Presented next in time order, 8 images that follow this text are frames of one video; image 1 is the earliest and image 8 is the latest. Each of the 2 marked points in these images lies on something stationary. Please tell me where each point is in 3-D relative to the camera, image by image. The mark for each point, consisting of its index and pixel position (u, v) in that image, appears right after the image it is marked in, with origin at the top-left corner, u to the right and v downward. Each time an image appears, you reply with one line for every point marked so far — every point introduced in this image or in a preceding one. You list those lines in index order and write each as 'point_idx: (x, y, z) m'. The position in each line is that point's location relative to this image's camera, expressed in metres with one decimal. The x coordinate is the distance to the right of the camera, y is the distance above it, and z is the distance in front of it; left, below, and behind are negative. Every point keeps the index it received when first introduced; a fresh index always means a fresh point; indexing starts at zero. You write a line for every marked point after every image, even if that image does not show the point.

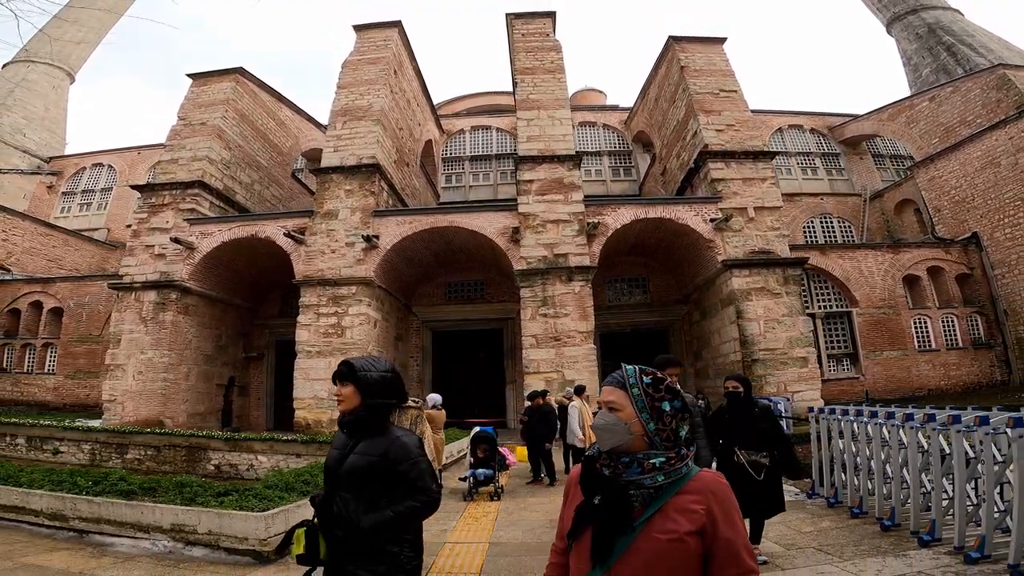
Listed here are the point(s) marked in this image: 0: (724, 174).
0: (+5.2, +2.8, +11.6) m
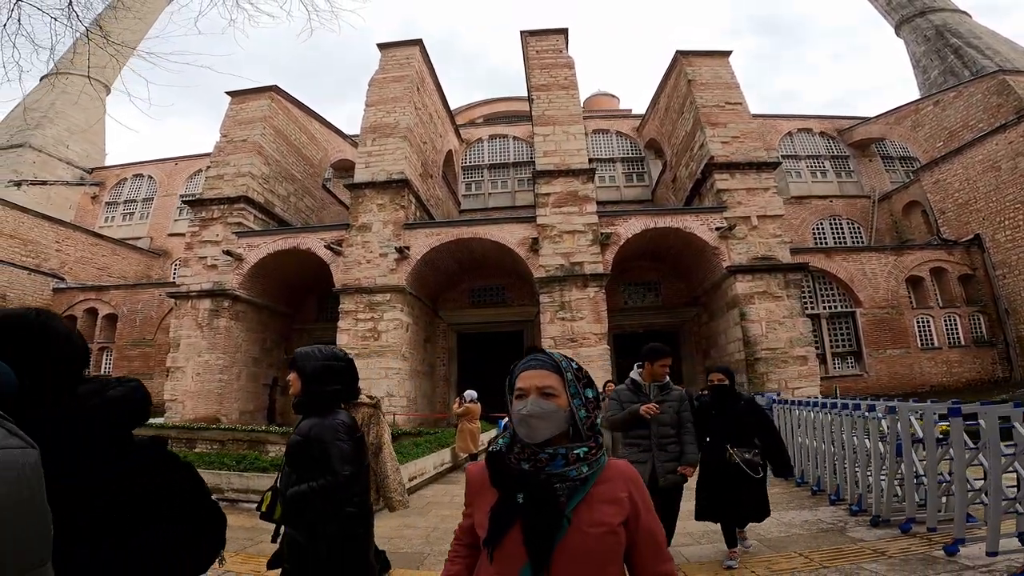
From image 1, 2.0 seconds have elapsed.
0: (+5.6, +2.7, +12.3) m
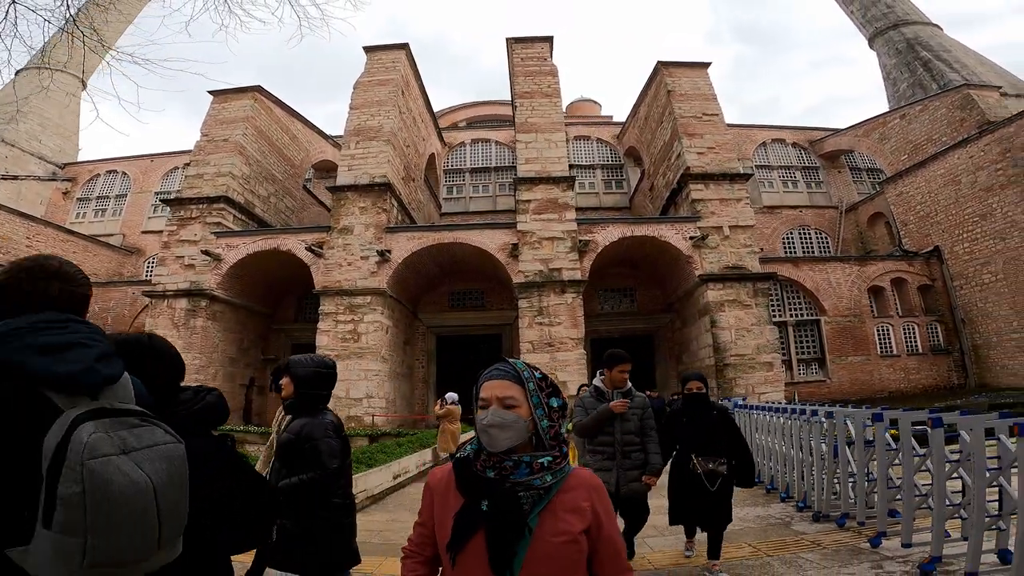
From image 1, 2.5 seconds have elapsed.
0: (+5.1, +2.5, +12.8) m
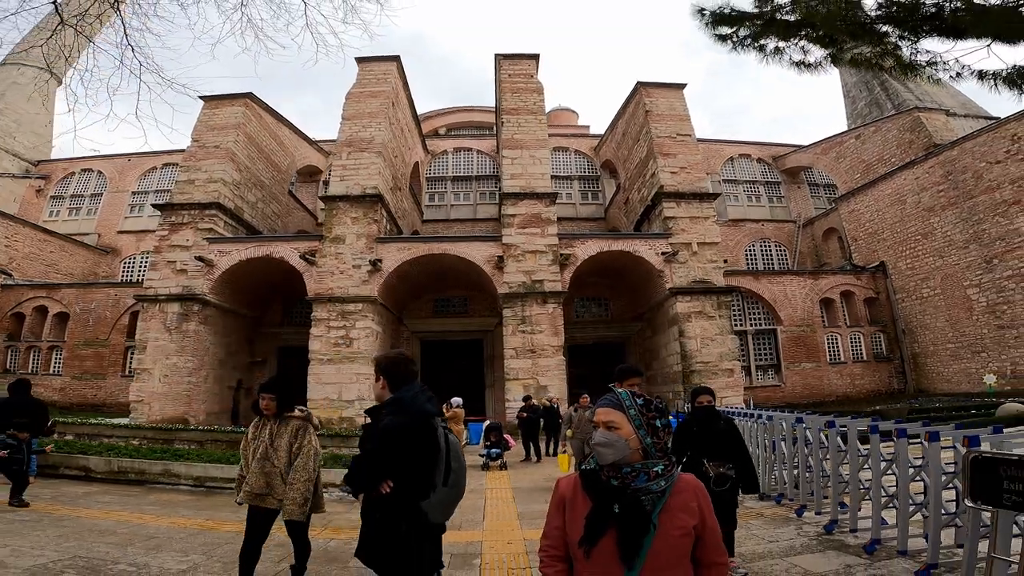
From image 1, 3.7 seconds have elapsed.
0: (+4.7, +2.2, +13.8) m
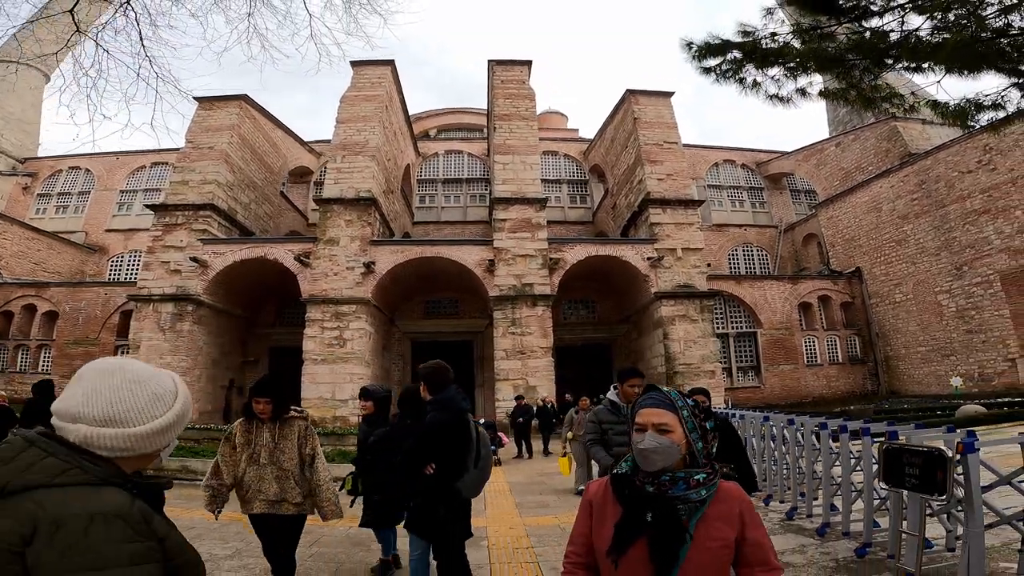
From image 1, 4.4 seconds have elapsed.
0: (+4.4, +2.0, +14.3) m
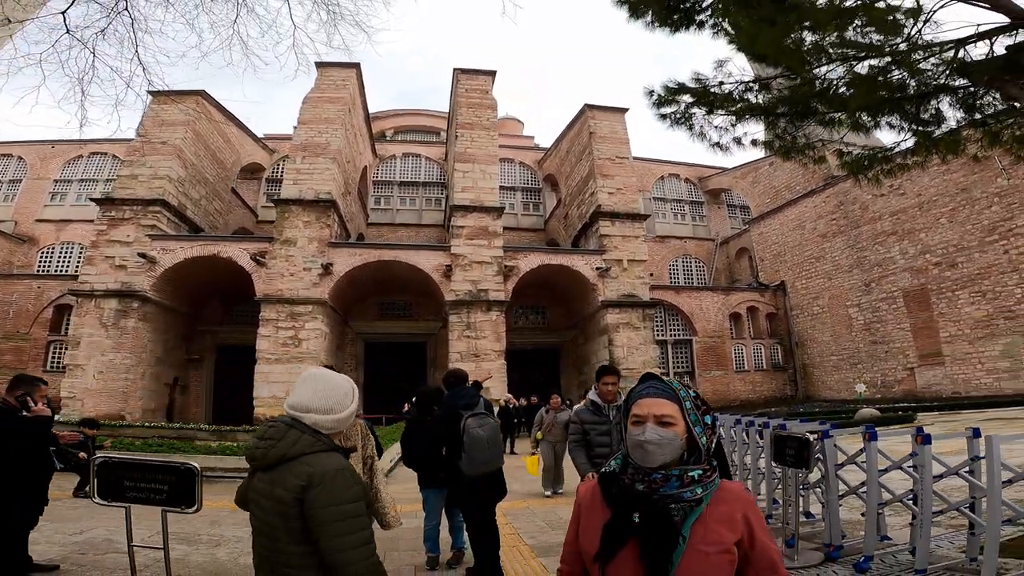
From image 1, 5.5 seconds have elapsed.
0: (+3.1, +1.8, +15.3) m
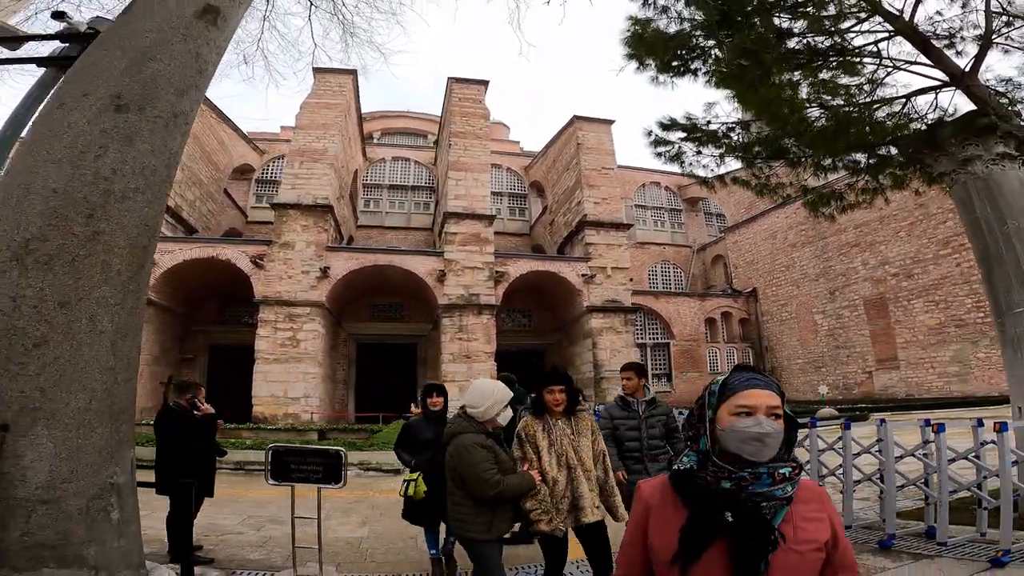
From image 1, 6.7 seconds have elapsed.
0: (+2.7, +1.6, +16.0) m
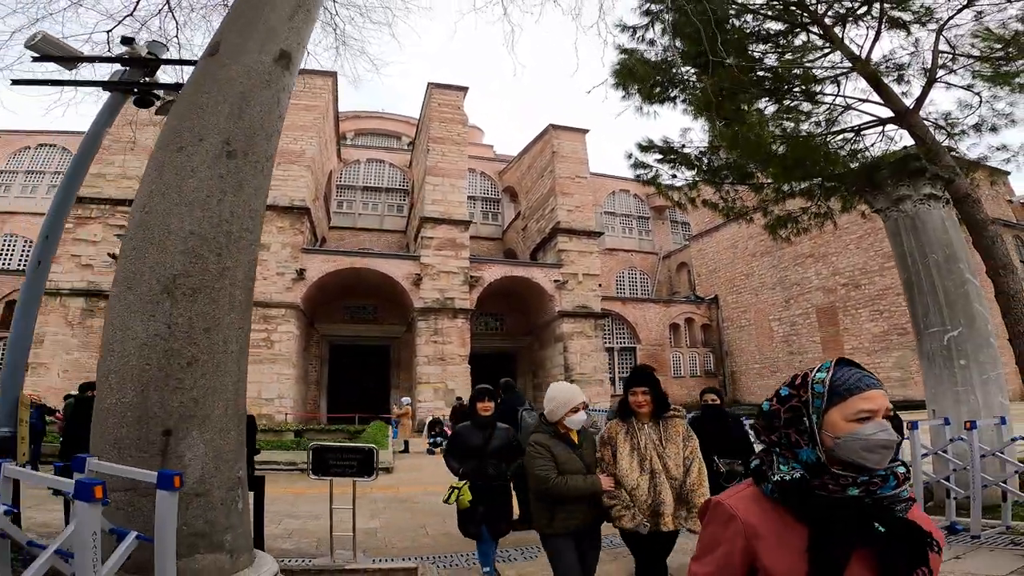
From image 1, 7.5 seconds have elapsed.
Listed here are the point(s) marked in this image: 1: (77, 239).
0: (+1.9, +1.4, +16.6) m
1: (-10.8, +1.3, +11.9) m
